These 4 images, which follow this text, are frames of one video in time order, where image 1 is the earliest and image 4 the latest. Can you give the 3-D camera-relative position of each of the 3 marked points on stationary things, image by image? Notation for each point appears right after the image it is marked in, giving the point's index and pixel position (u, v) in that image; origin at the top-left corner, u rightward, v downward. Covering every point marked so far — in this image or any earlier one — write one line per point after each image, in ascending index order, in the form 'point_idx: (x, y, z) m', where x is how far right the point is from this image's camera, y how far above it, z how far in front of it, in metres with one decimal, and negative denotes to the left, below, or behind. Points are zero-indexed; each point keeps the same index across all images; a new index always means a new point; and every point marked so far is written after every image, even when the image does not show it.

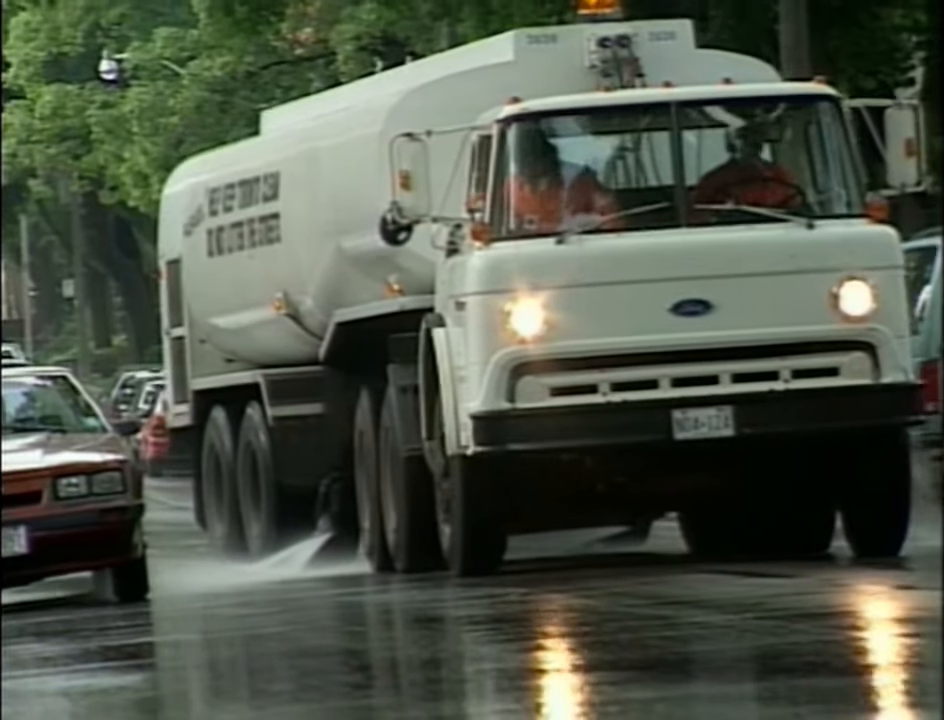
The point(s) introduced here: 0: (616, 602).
0: (+0.8, -1.4, +12.5) m
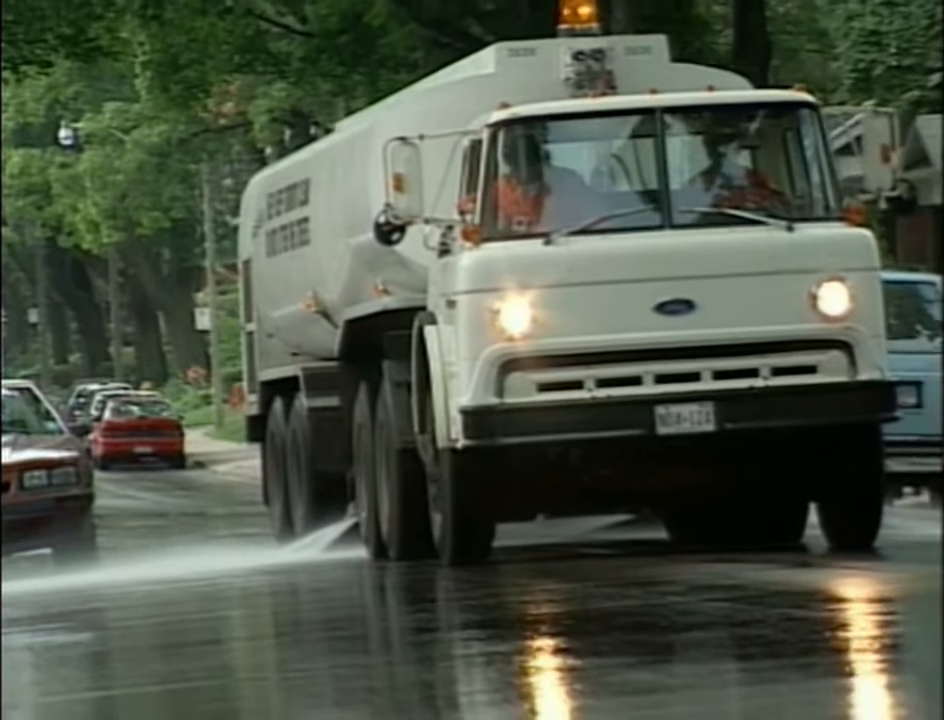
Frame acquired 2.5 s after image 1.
0: (+0.8, -1.4, +13.1) m
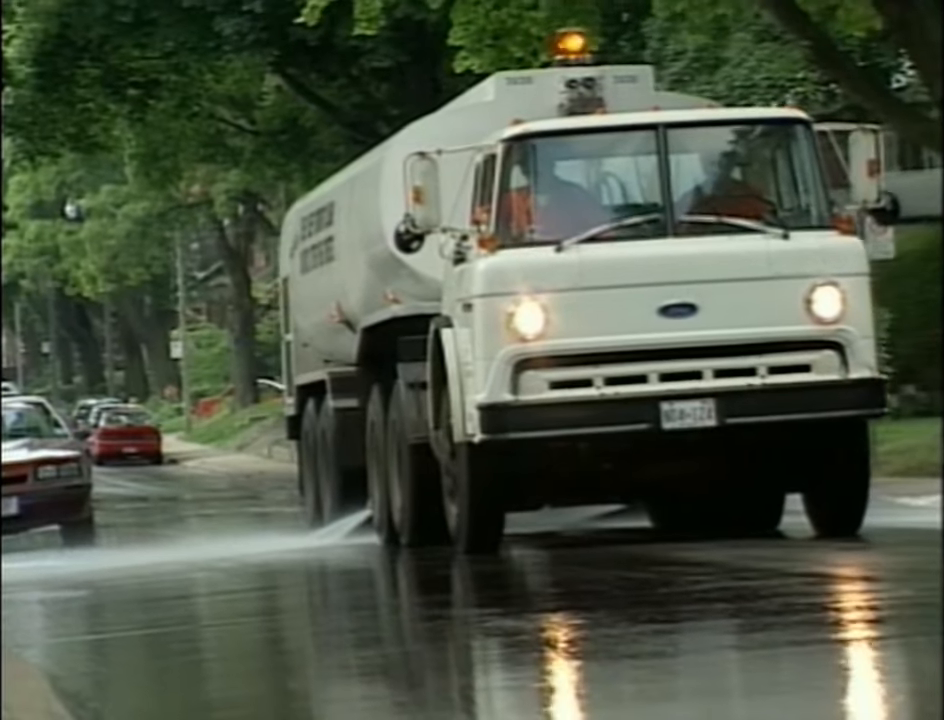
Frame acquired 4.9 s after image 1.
0: (+0.9, -1.4, +14.0) m
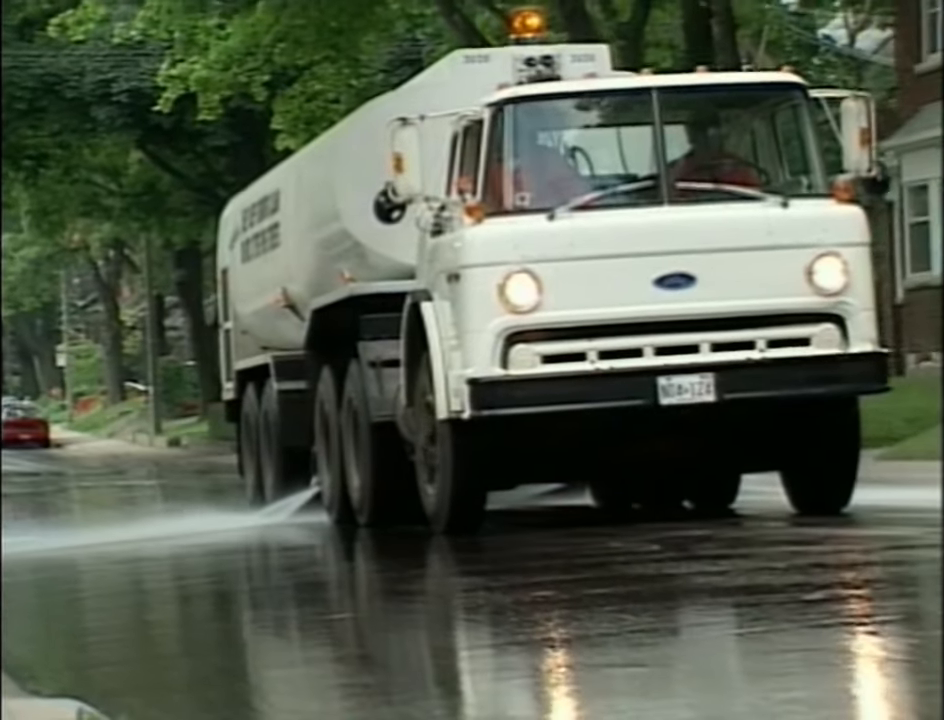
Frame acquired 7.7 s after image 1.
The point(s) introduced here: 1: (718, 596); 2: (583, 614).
0: (+0.8, -1.2, +13.5) m
1: (+1.4, -1.2, +11.2) m
2: (+0.7, -1.3, +10.7) m
